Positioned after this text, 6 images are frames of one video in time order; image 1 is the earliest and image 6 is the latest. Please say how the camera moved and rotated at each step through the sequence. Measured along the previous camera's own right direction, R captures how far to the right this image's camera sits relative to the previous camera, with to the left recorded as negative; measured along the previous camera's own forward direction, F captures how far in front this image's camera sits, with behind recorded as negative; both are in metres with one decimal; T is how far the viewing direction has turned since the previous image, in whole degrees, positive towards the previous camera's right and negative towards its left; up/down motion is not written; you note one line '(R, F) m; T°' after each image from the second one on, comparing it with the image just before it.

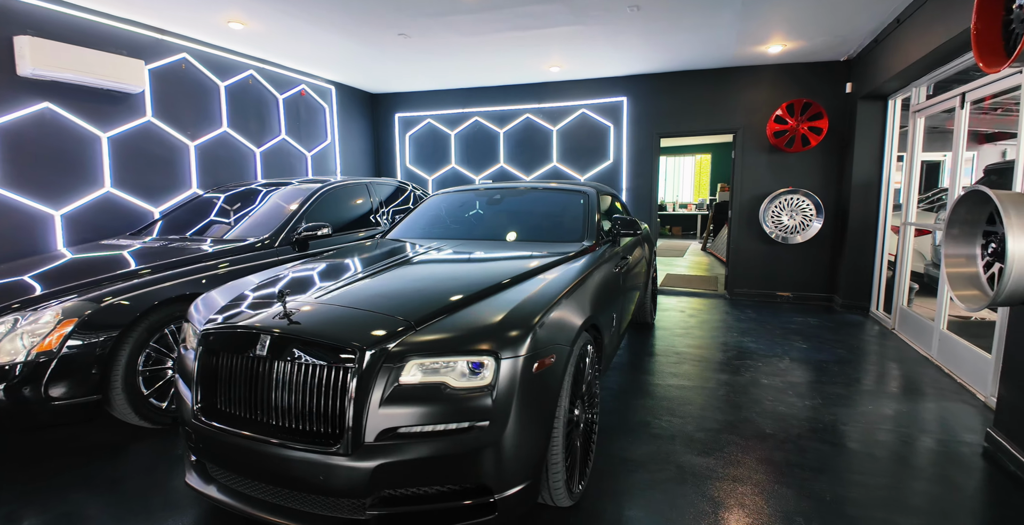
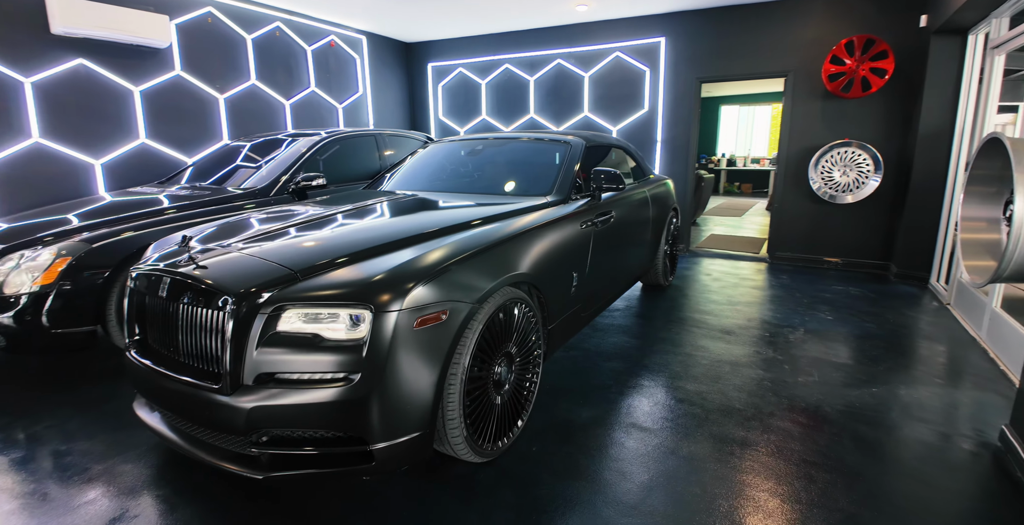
(+0.6, +0.1) m; -9°
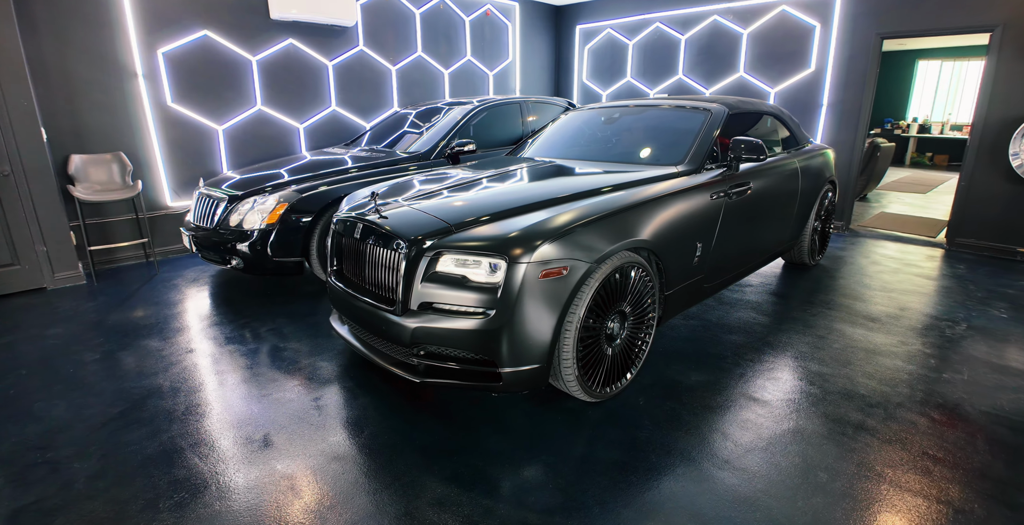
(+0.1, -0.2) m; -15°
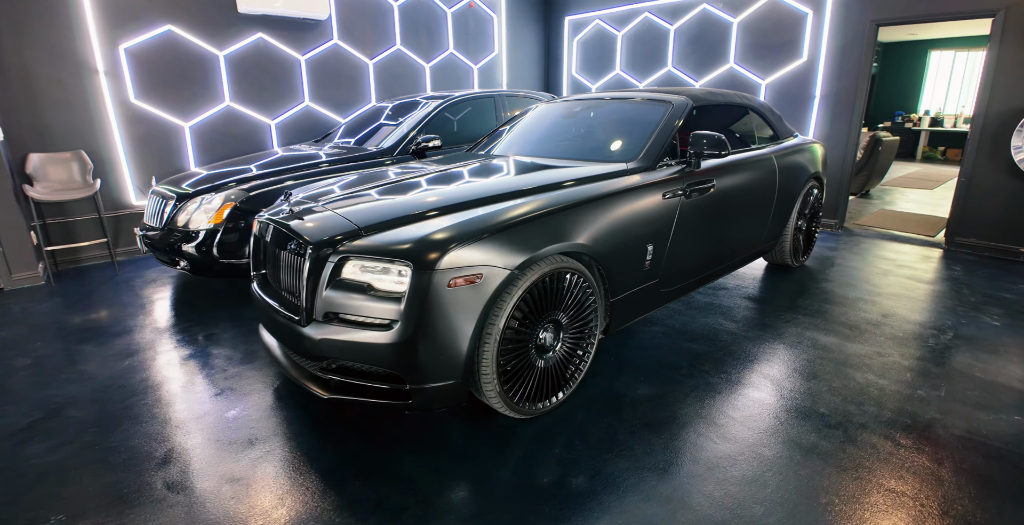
(+0.4, +0.2) m; -1°
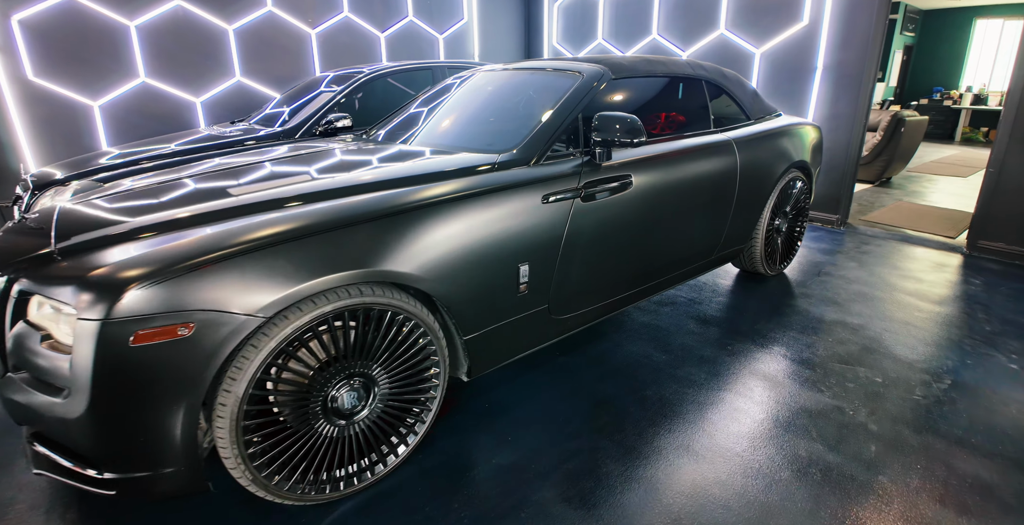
(+0.7, +0.6) m; -3°
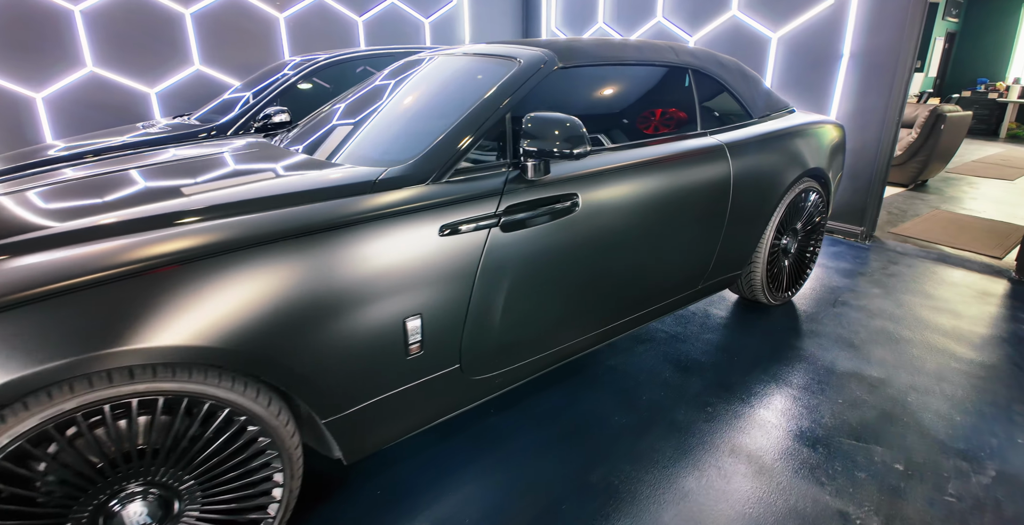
(+0.3, +0.4) m; -2°
